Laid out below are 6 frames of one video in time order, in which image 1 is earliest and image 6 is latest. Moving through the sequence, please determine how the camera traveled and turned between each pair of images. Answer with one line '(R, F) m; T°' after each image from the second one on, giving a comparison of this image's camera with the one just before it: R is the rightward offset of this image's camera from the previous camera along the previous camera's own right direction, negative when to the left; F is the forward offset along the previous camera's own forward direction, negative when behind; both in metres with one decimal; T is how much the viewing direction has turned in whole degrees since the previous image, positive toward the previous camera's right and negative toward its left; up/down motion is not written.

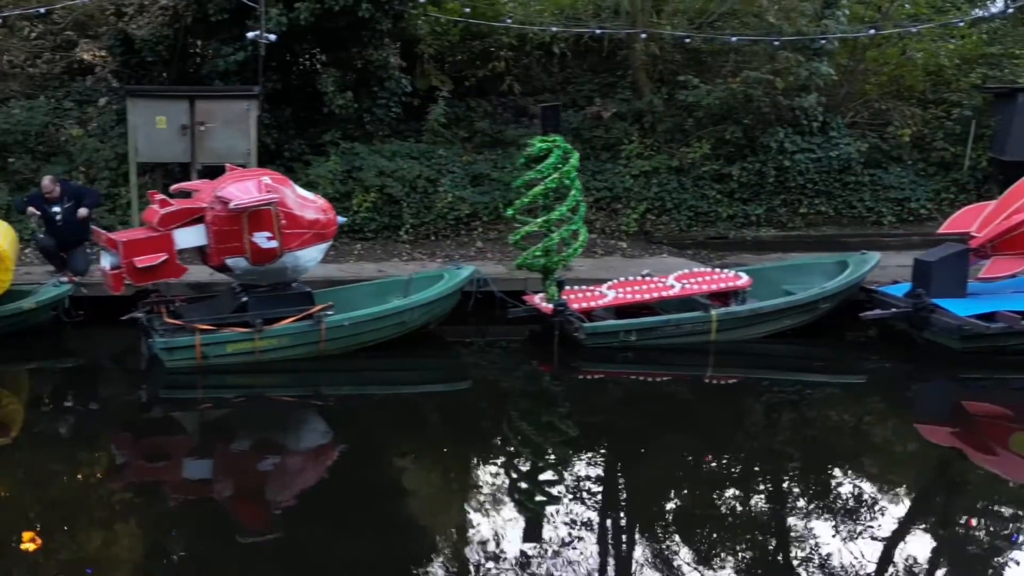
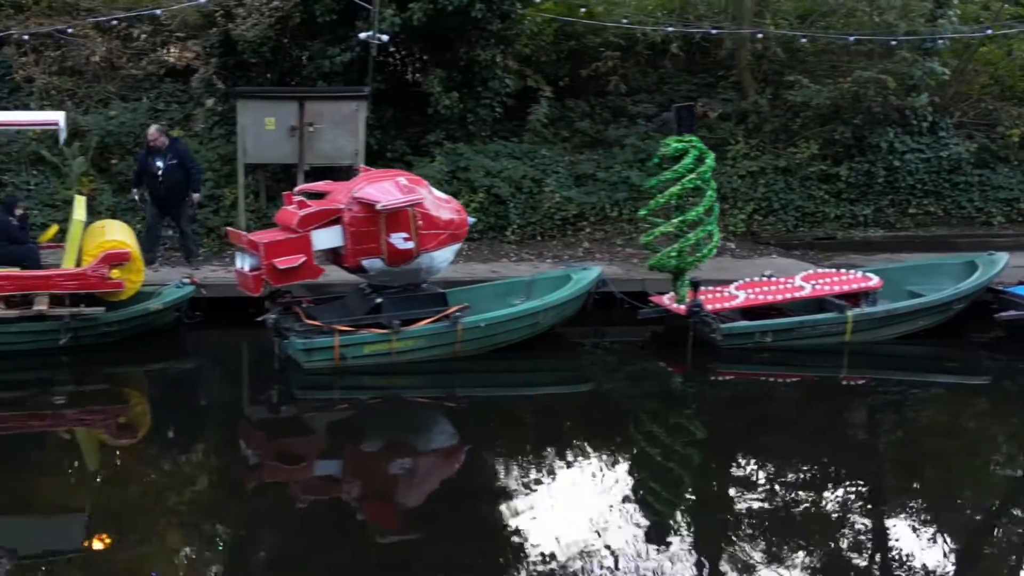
(-0.9, 0.0) m; -1°
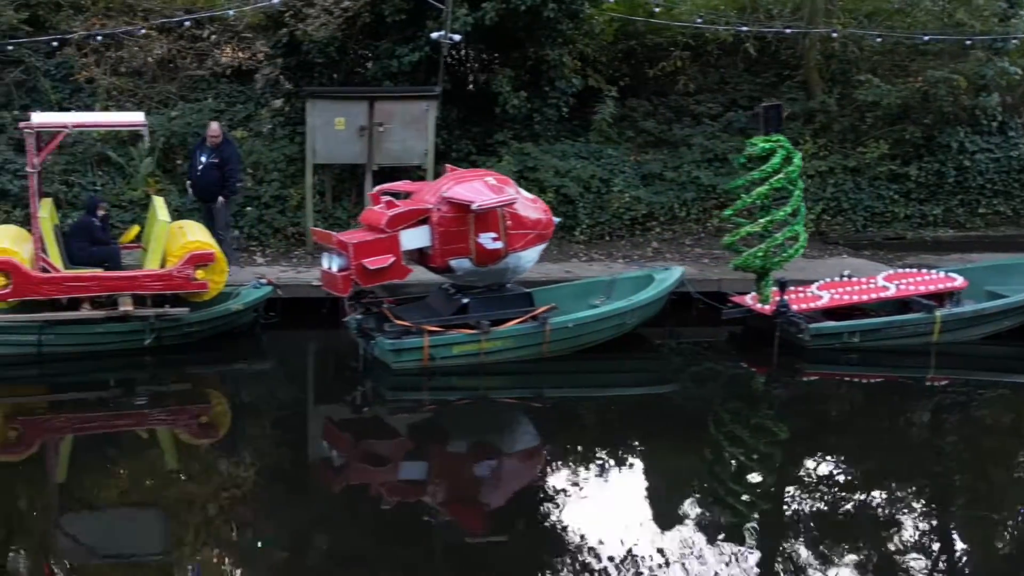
(-0.6, 0.0) m; 0°
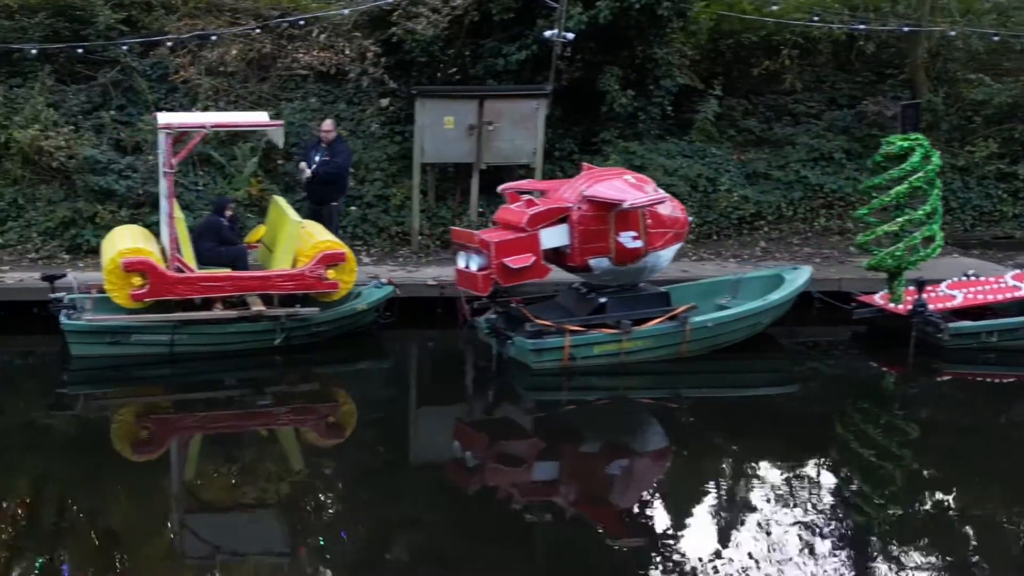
(-0.9, 0.0) m; 0°
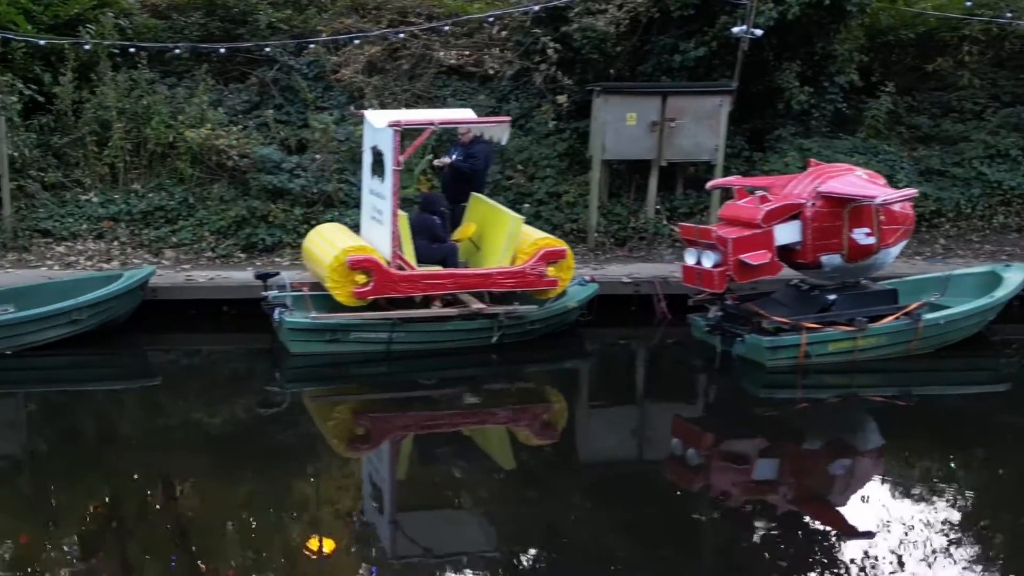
(-1.5, 0.0) m; -1°
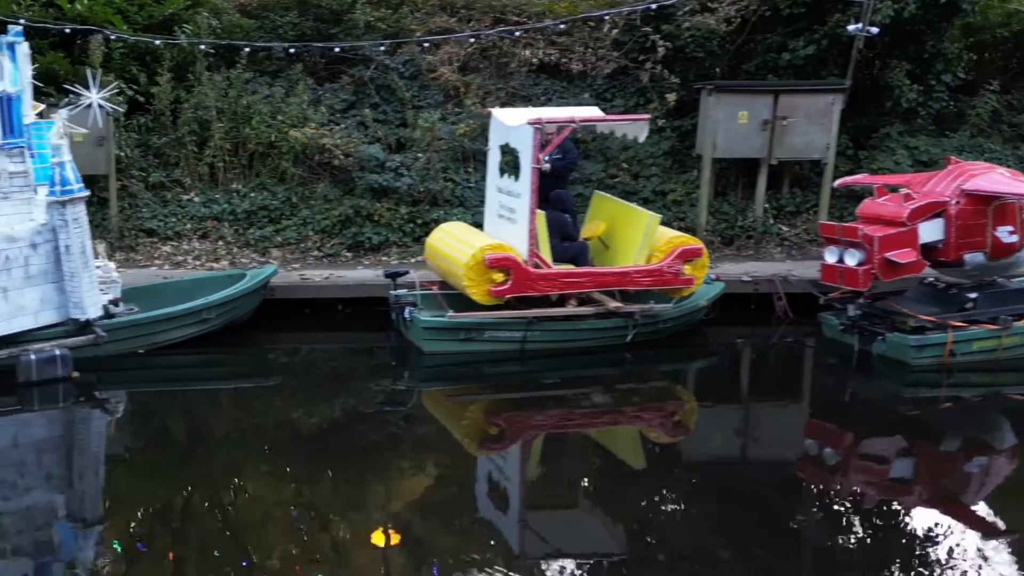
(-0.9, 0.0) m; 0°
